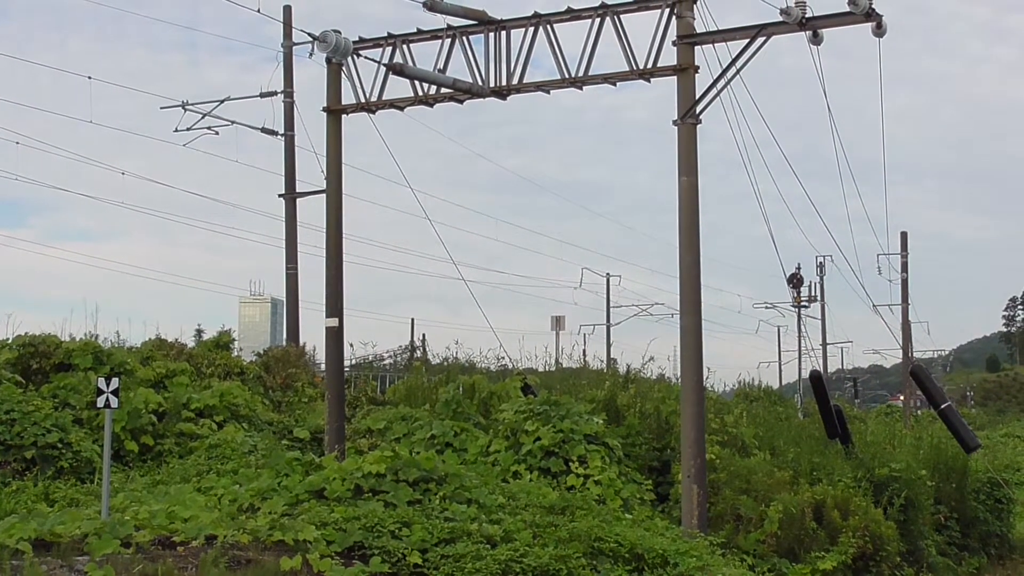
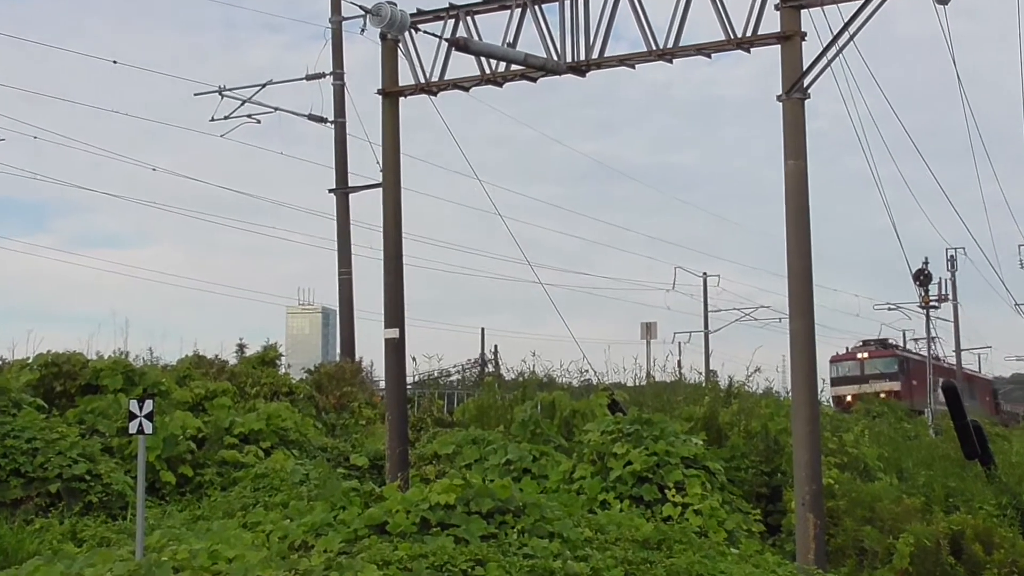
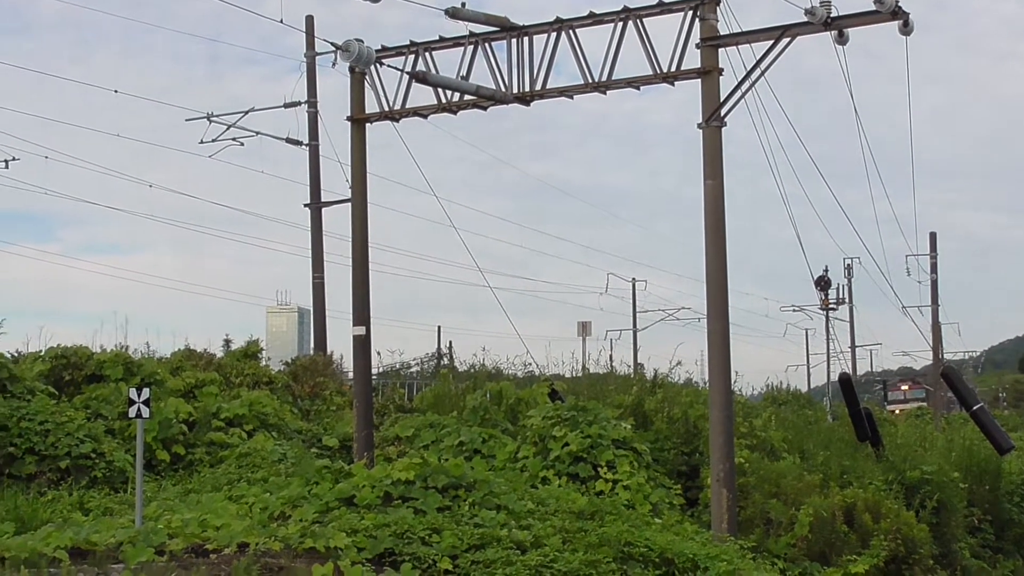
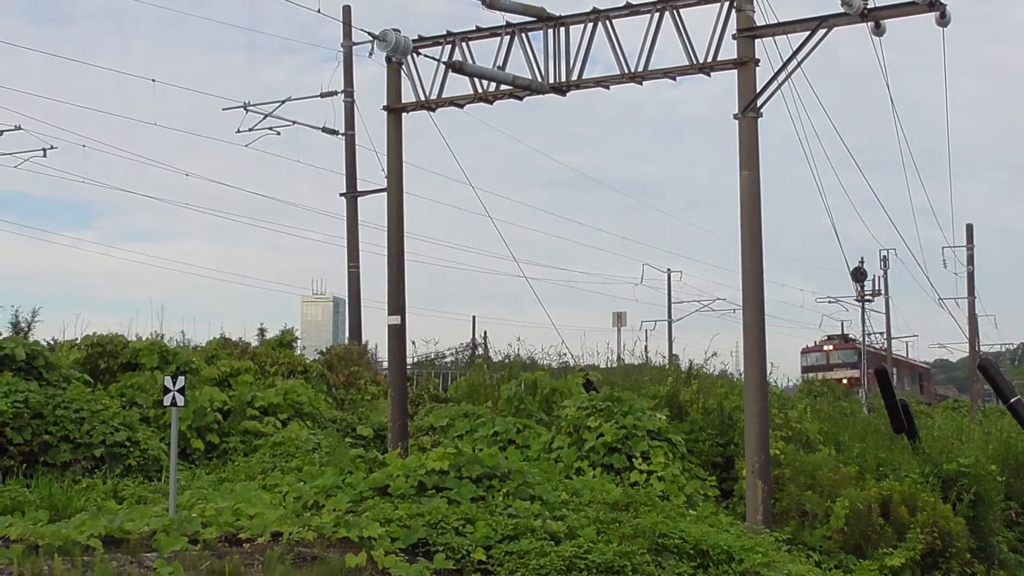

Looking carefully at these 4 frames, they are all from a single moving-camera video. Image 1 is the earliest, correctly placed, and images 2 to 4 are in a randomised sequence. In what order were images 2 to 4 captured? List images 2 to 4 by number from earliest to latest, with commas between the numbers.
3, 4, 2
